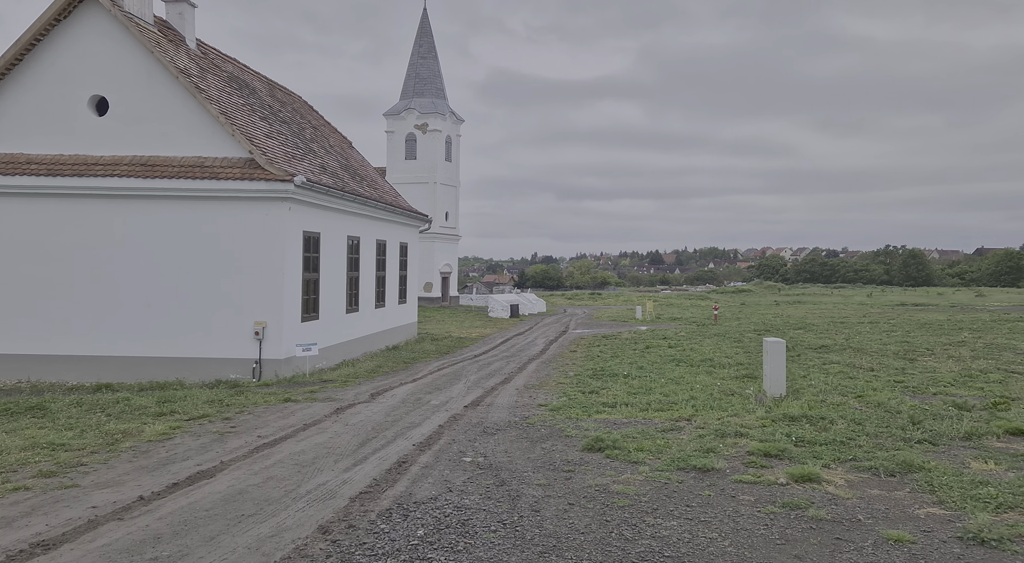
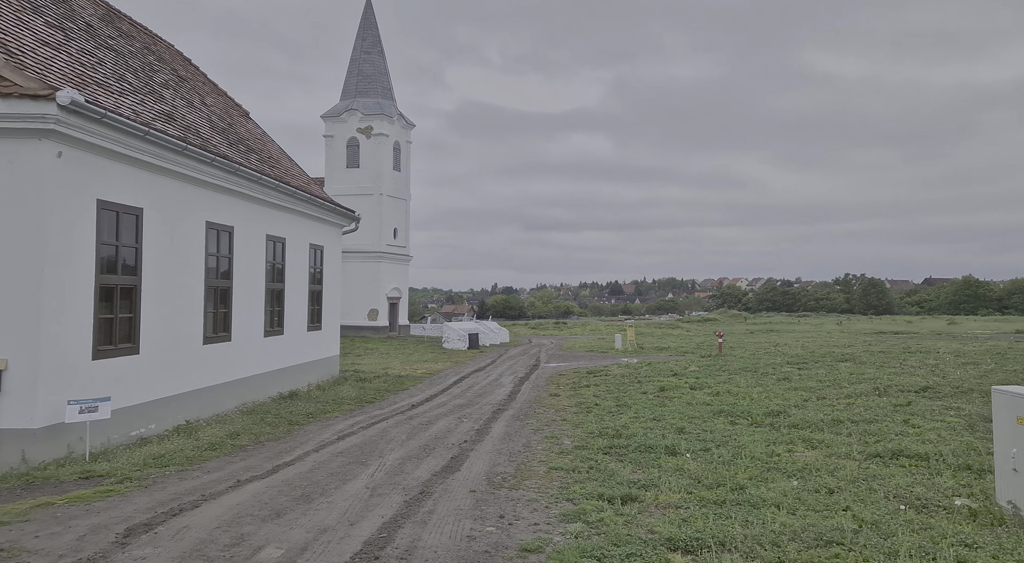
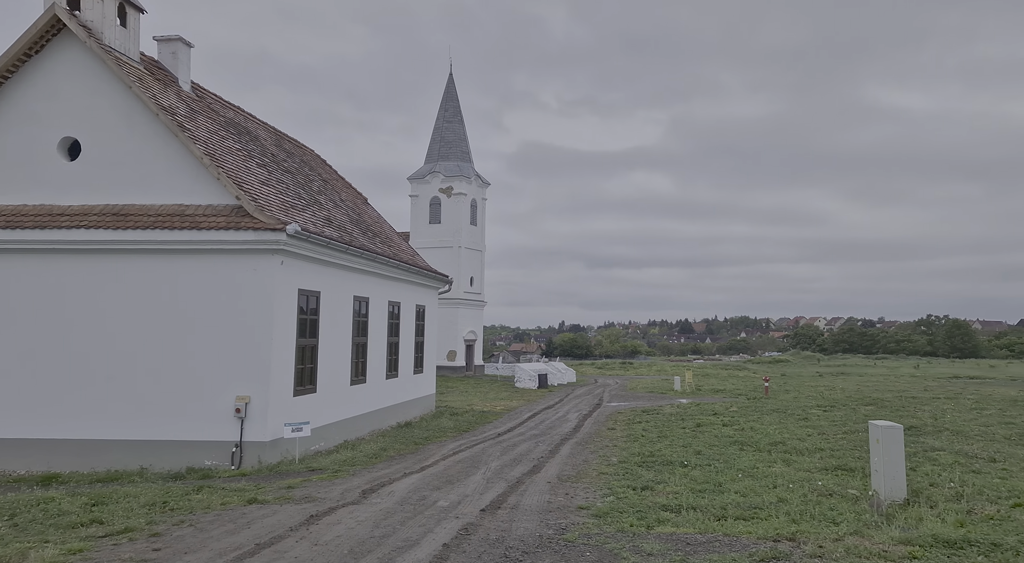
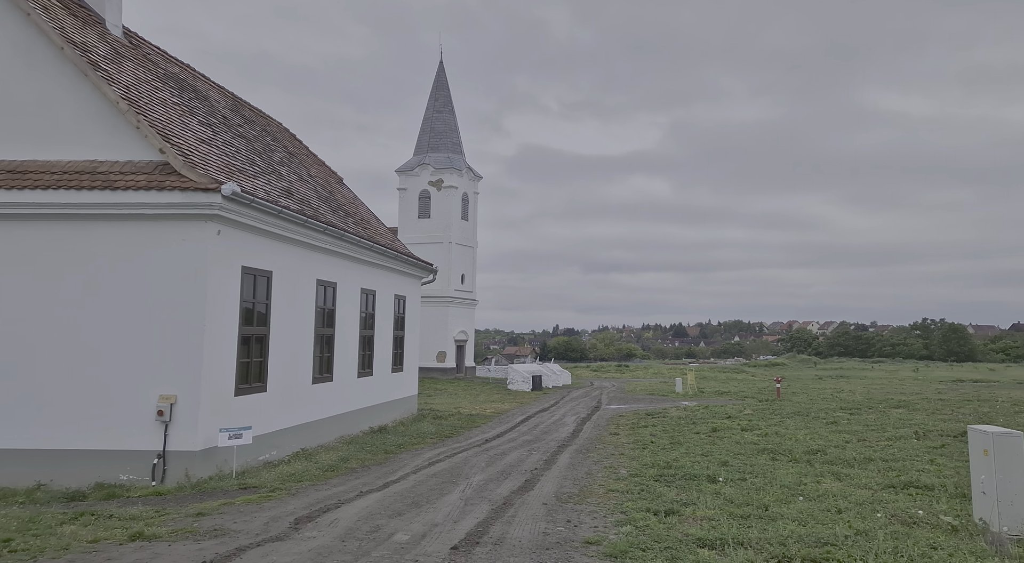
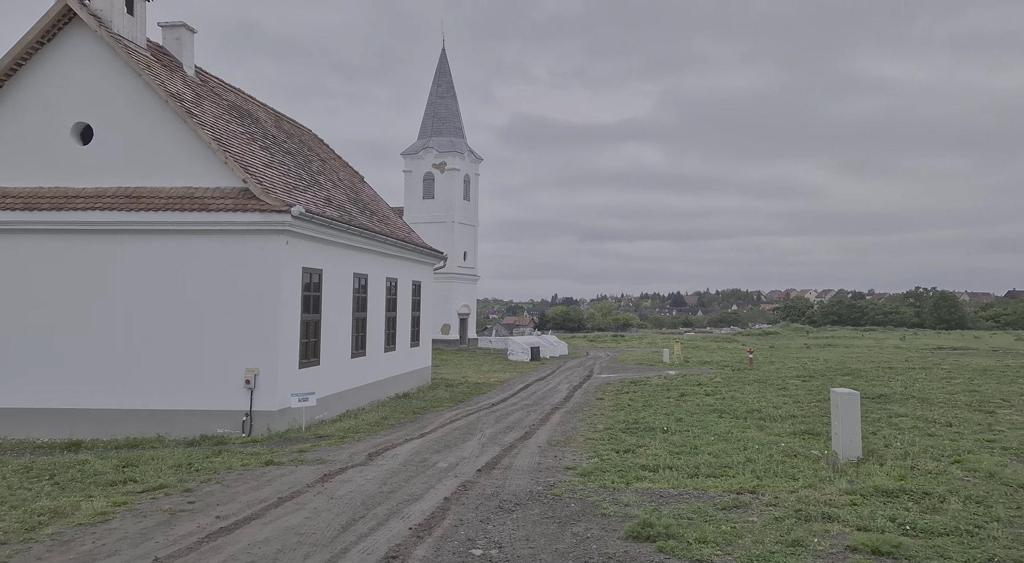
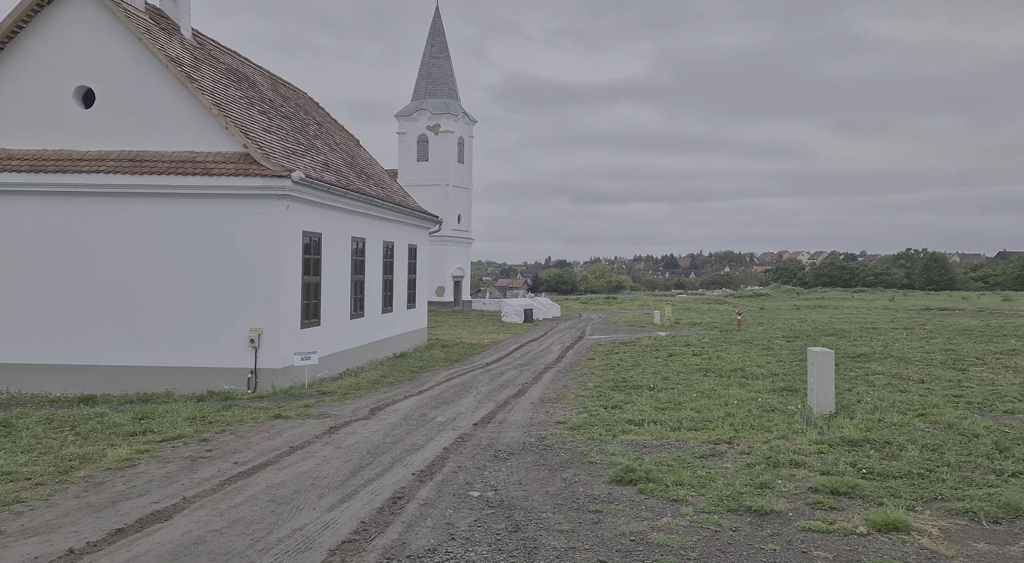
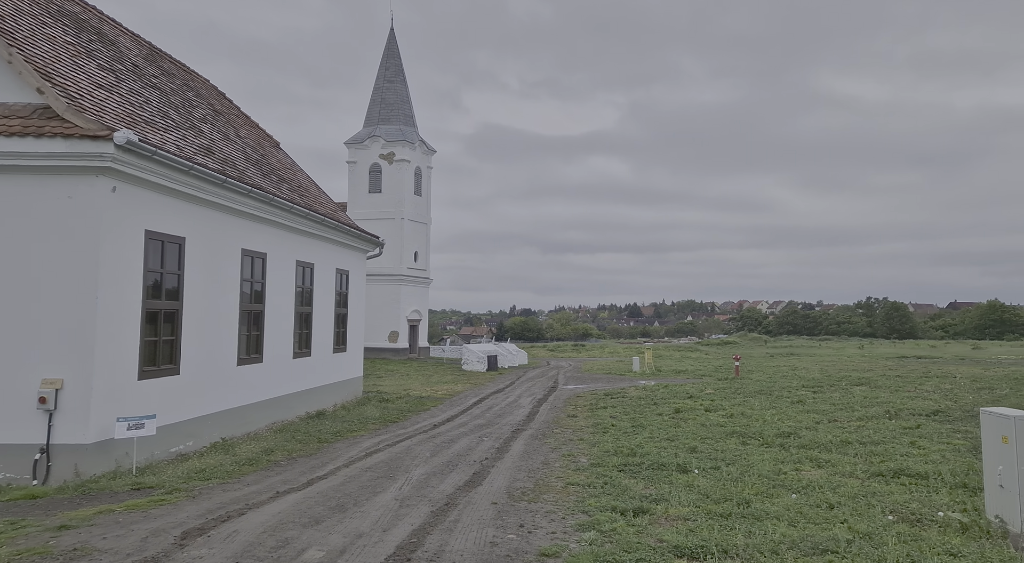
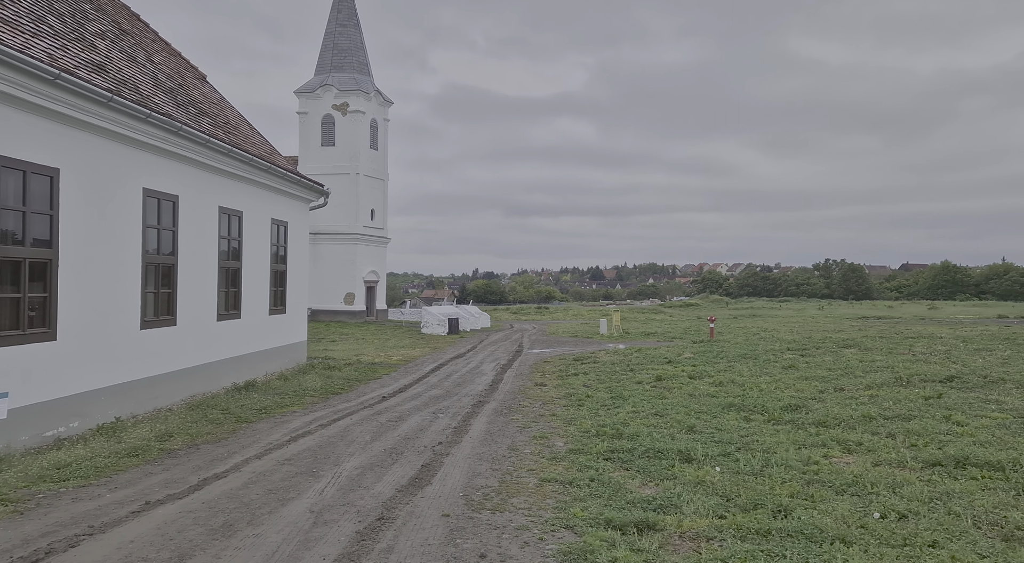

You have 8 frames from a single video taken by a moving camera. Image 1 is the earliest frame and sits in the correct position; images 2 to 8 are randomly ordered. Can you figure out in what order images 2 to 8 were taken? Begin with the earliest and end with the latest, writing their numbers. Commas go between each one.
6, 5, 3, 4, 7, 2, 8
